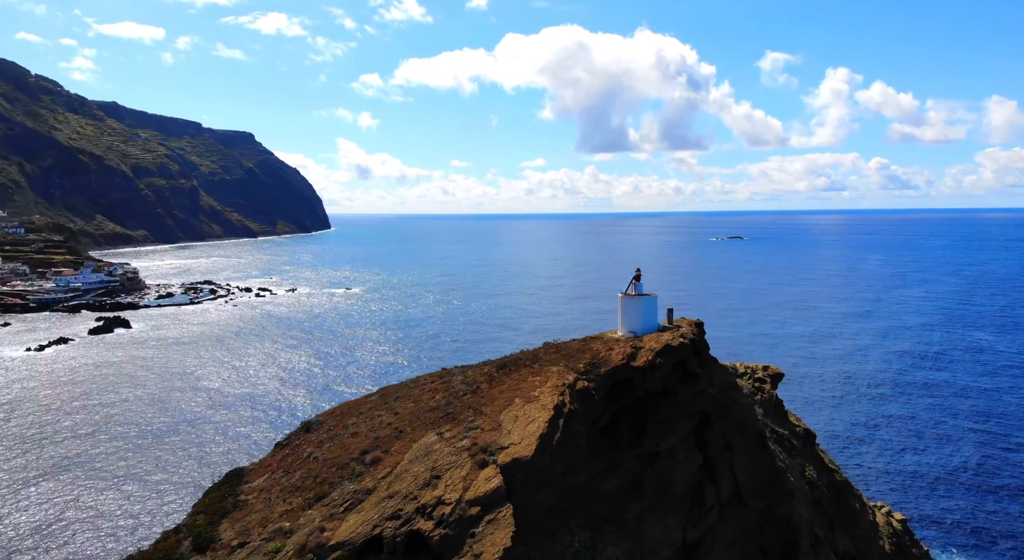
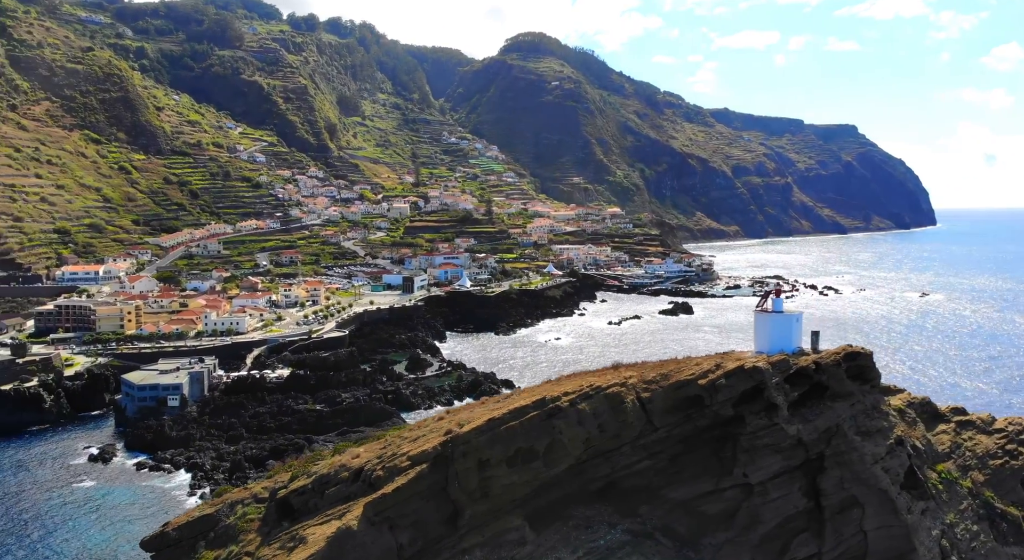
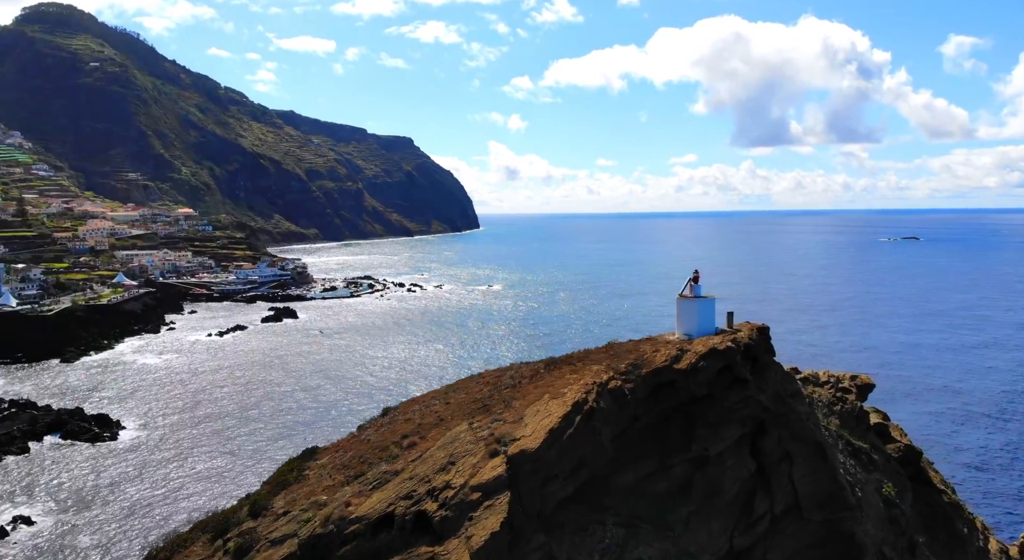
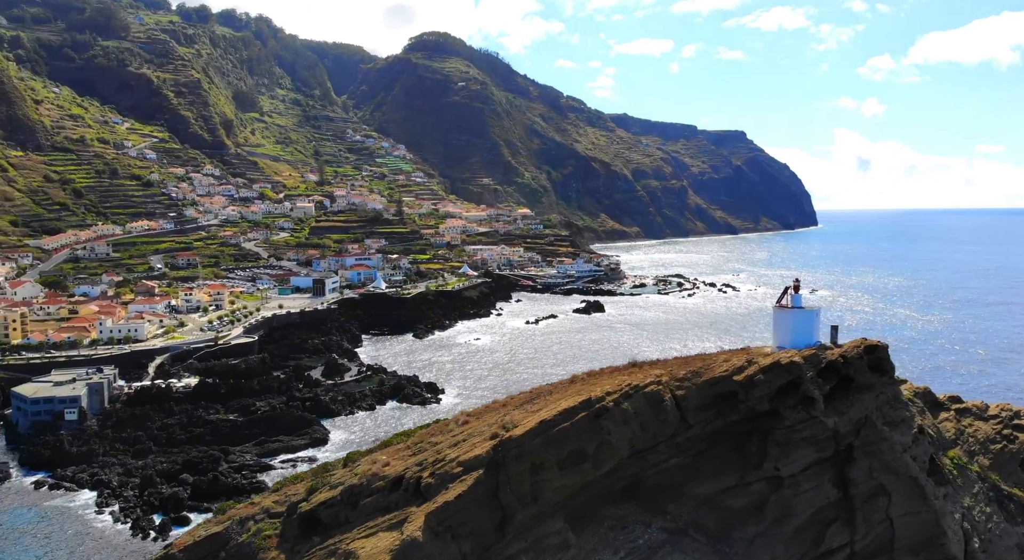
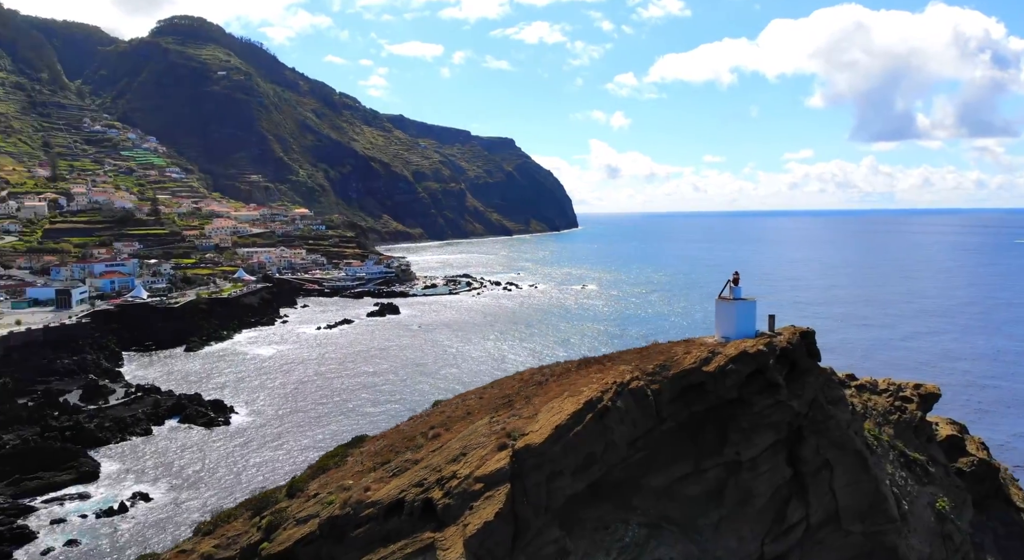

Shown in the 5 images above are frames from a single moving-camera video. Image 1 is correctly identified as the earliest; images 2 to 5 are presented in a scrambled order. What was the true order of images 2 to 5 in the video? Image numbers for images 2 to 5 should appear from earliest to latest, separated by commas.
3, 5, 4, 2
